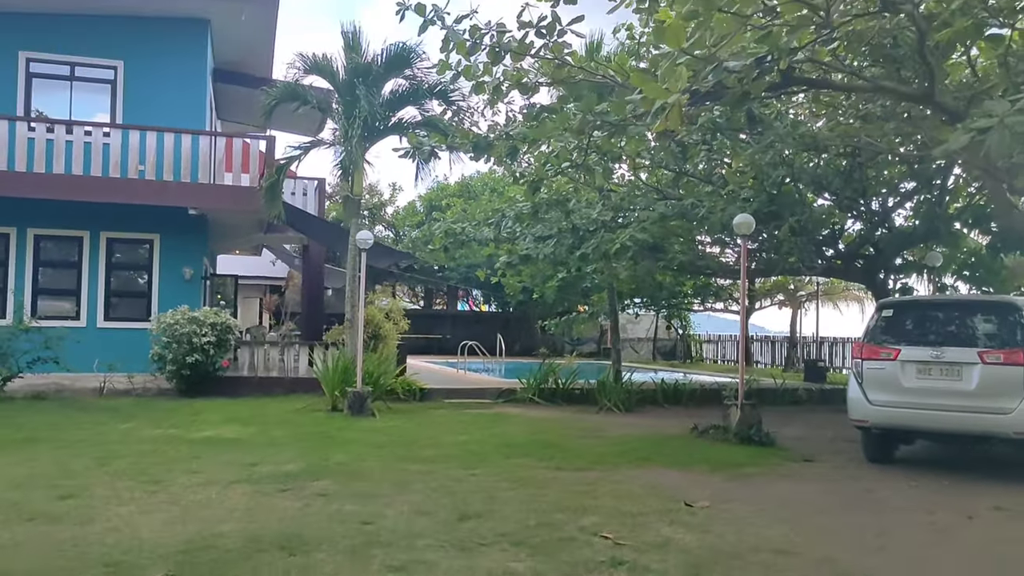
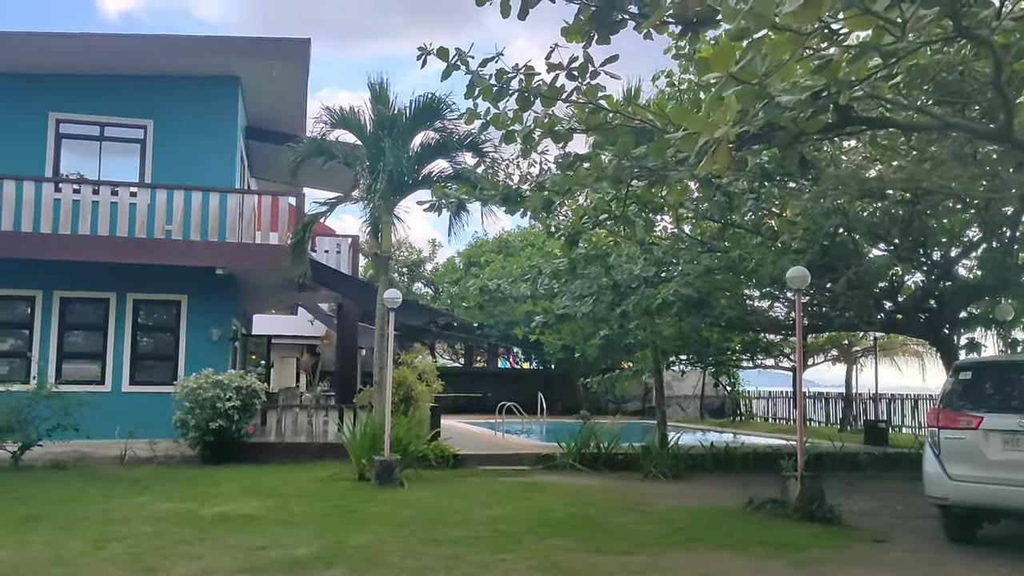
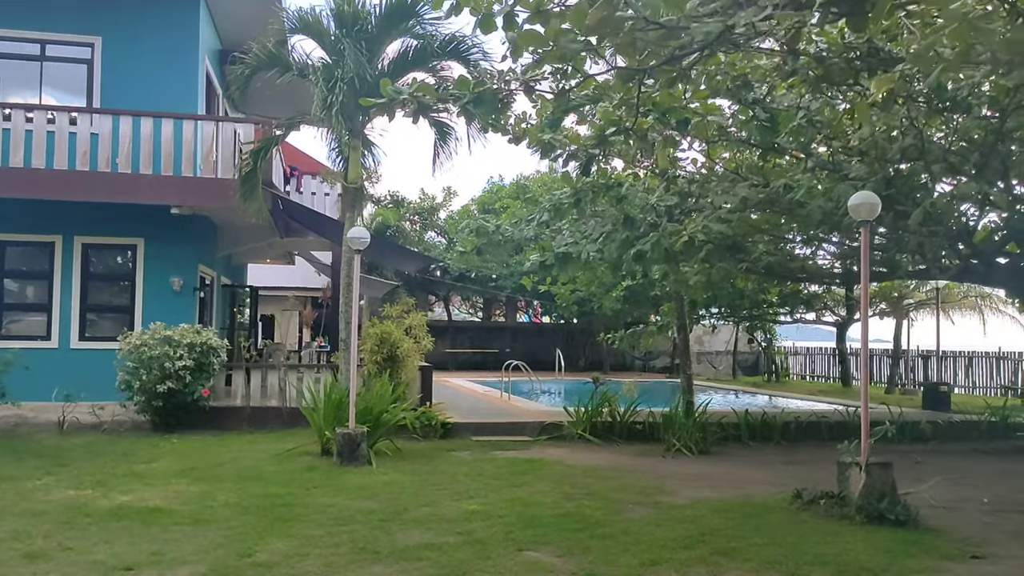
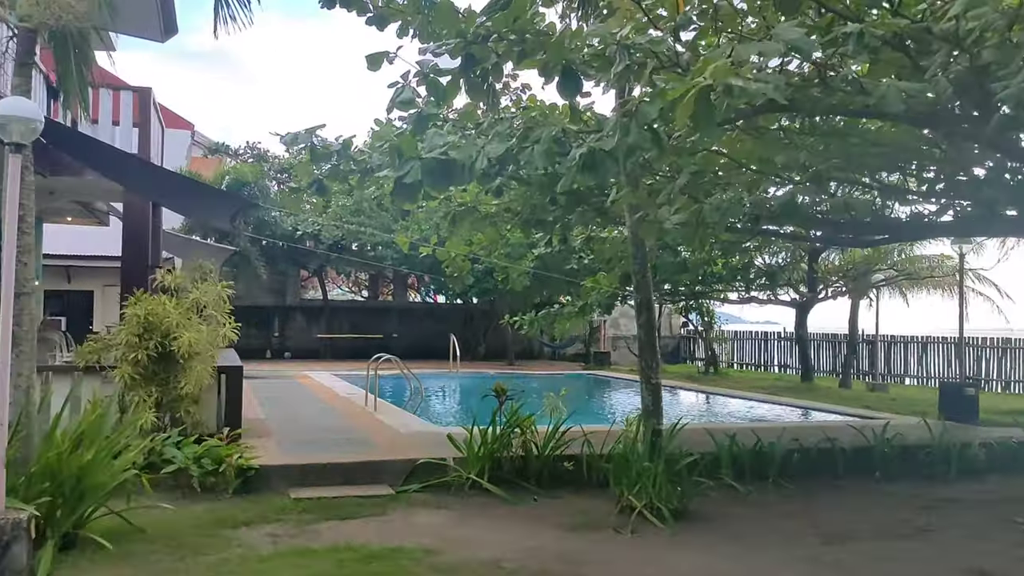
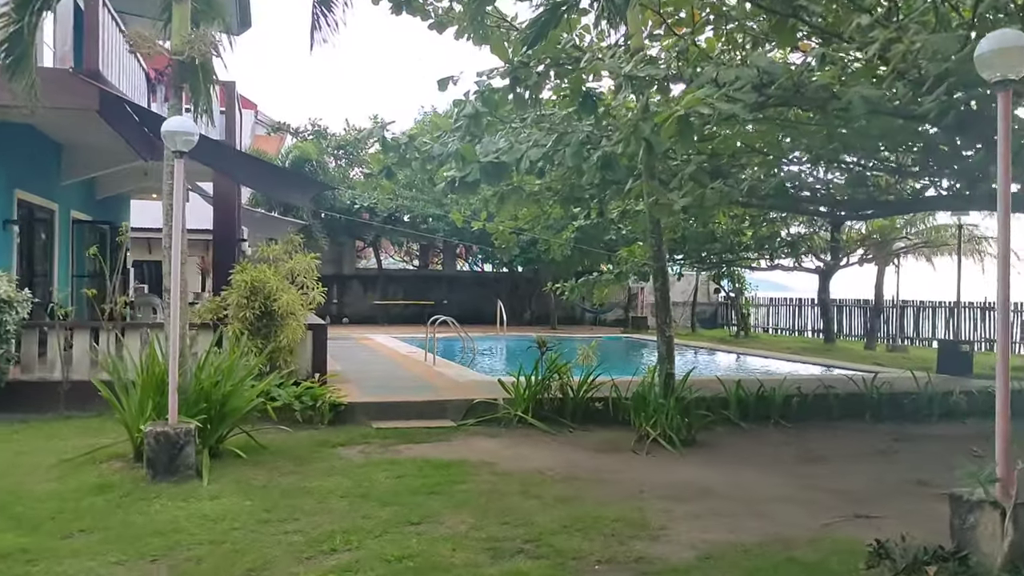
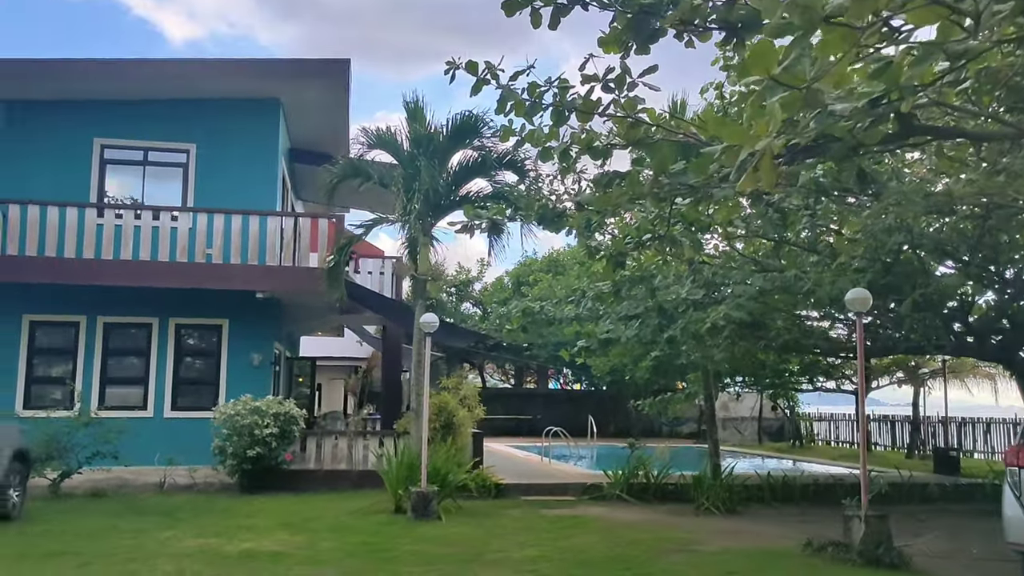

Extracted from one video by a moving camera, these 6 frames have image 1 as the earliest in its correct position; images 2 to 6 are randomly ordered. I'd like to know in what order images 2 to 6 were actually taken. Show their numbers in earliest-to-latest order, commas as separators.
2, 6, 3, 5, 4
